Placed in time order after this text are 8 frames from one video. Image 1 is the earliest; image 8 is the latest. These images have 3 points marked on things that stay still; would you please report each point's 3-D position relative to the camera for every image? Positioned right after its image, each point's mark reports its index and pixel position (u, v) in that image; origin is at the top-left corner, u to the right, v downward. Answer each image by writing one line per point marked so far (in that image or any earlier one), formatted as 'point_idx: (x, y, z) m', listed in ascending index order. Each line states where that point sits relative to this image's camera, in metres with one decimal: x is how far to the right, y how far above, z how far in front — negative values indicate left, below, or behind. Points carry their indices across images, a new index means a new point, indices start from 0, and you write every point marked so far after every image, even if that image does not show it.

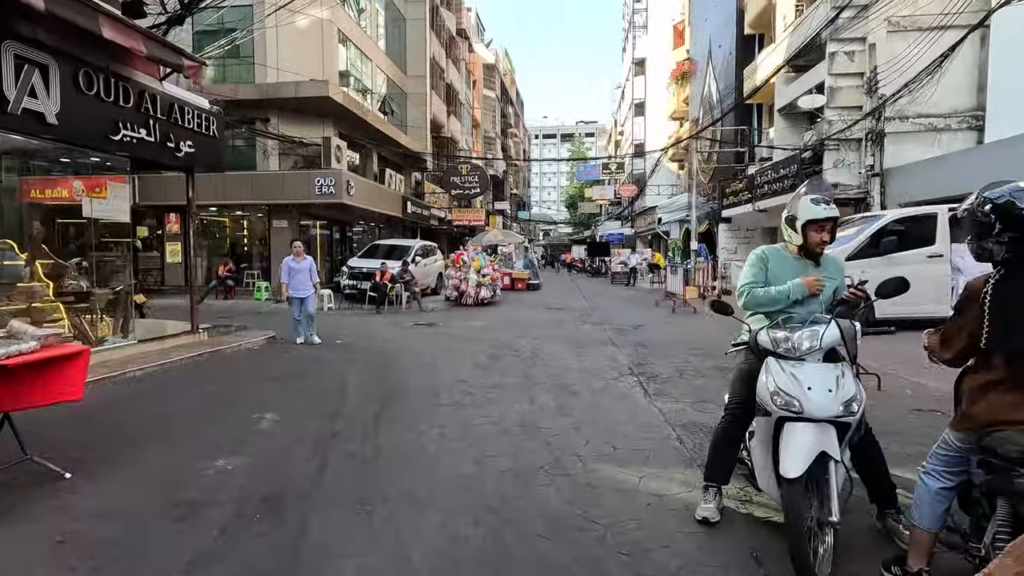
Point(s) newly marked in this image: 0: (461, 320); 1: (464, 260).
0: (-1.4, -0.8, +14.3) m
1: (-1.6, +0.9, +17.3) m
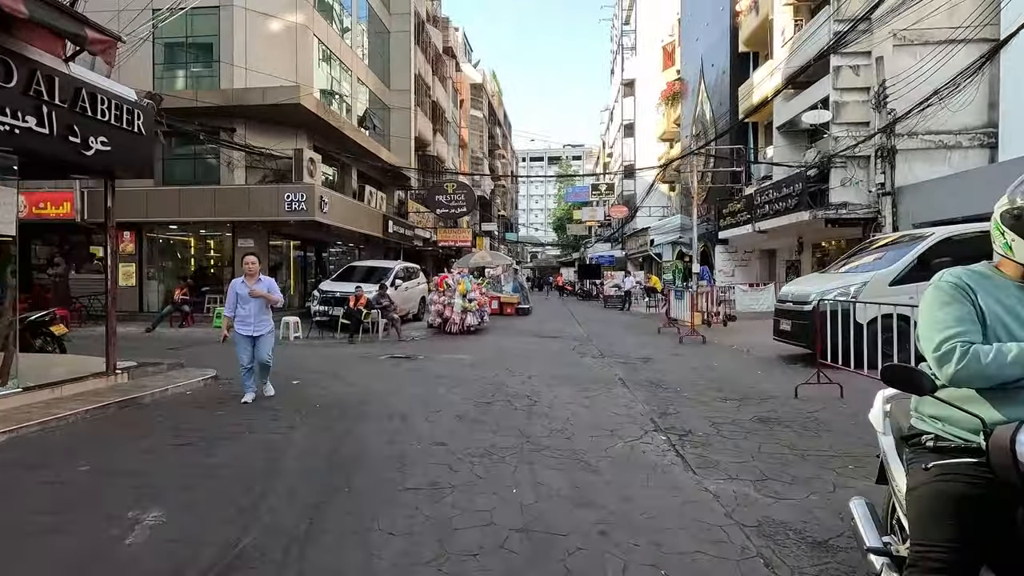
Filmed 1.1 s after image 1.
0: (-1.6, -1.5, +12.6) m
1: (-1.9, +0.2, +15.8) m
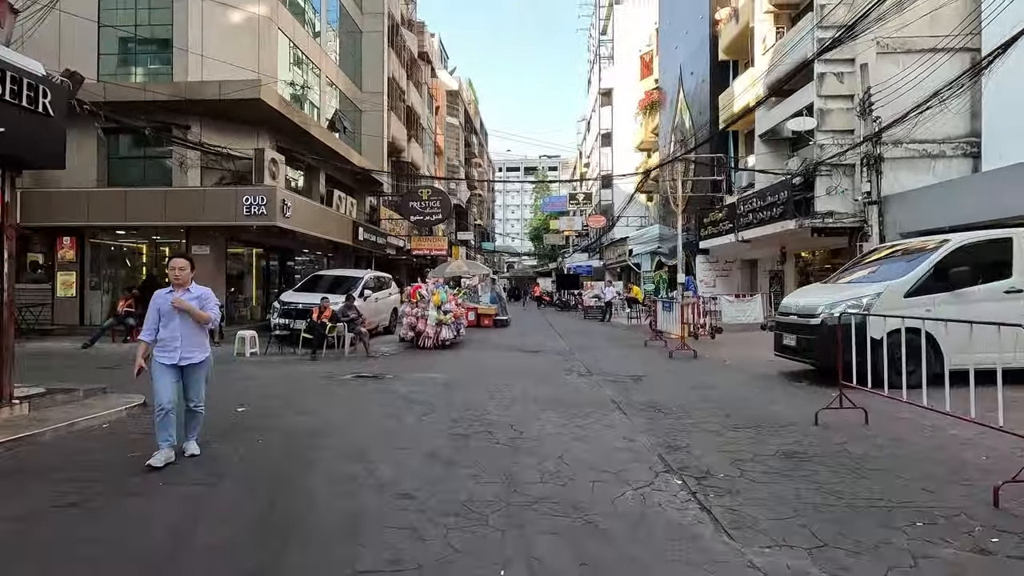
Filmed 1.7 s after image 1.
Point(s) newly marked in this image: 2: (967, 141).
0: (-2.1, -1.7, +11.5) m
1: (-2.5, -0.1, +14.7) m
2: (+15.7, +5.1, +18.5) m
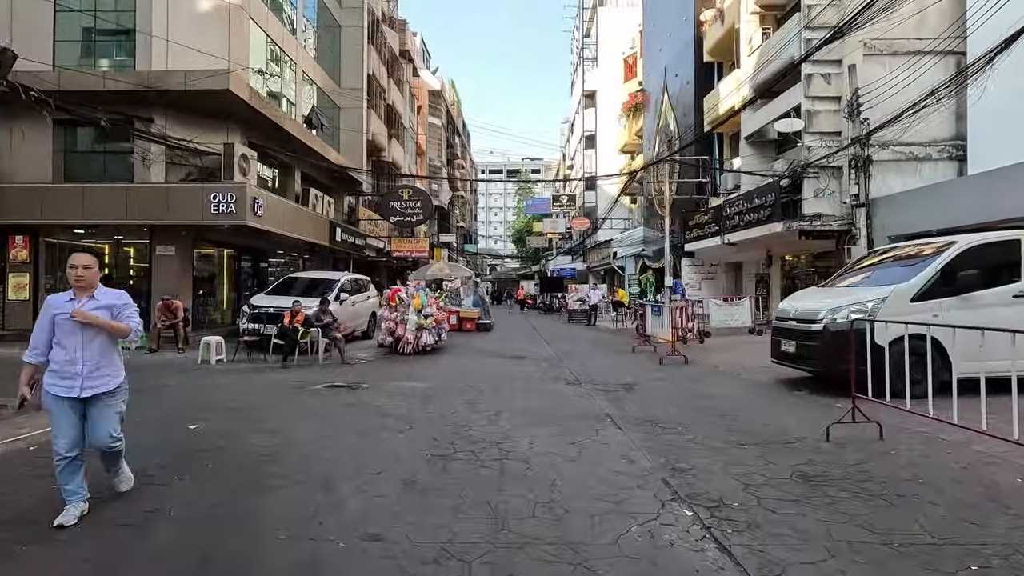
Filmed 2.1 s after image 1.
0: (-2.4, -1.8, +10.9) m
1: (-2.9, -0.2, +14.0) m
2: (+15.1, +4.9, +18.5) m
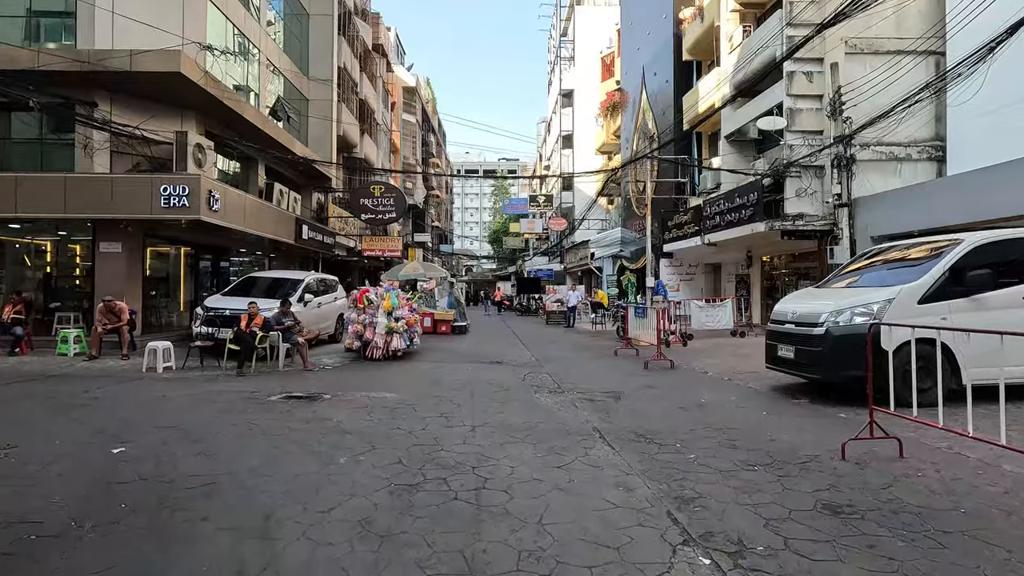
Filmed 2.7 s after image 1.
0: (-2.8, -1.8, +10.0) m
1: (-3.4, -0.2, +13.1) m
2: (+14.3, +4.9, +18.4) m
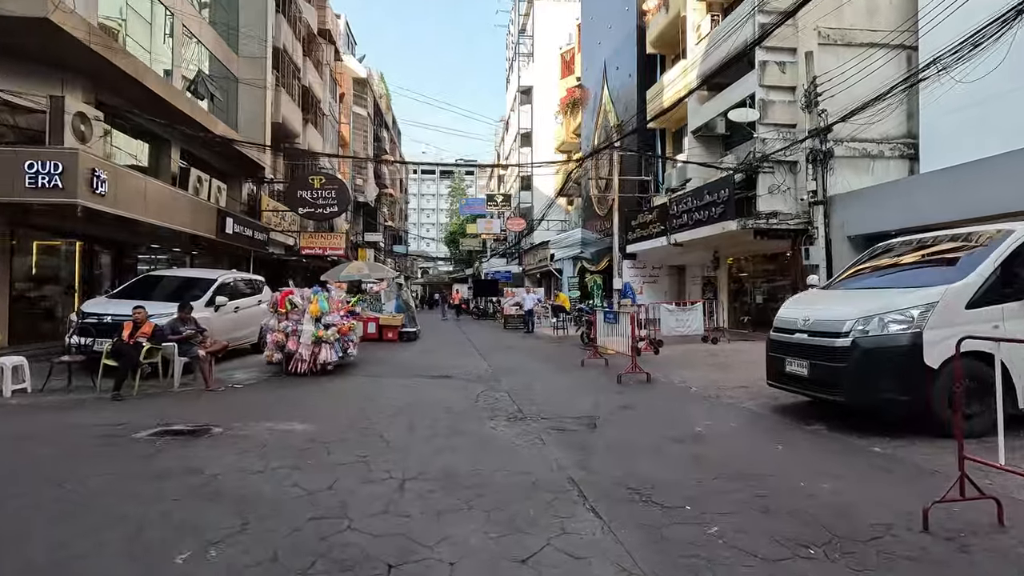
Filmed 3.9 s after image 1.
0: (-3.6, -1.8, +7.9) m
1: (-4.4, -0.3, +11.0) m
2: (+12.9, +4.8, +17.7) m
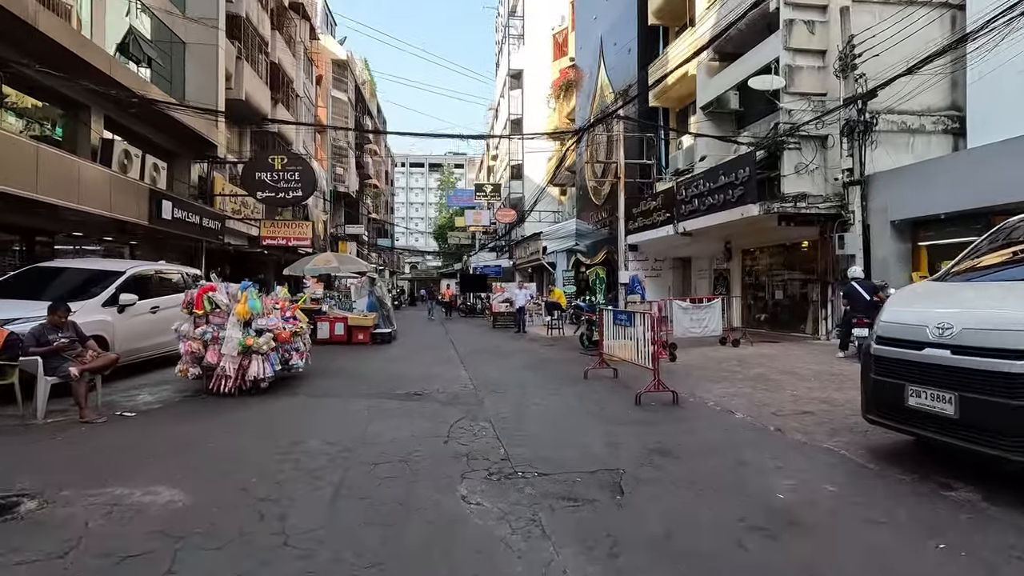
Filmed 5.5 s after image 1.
0: (-3.7, -1.7, +5.5) m
1: (-4.6, -0.2, +8.5) m
2: (+12.5, +5.0, +15.4) m
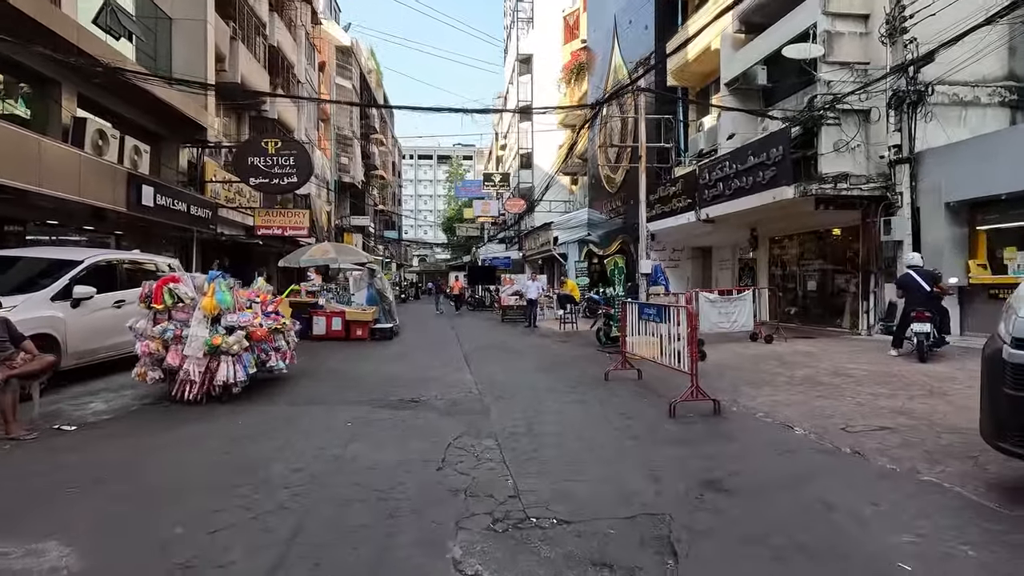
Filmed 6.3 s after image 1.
0: (-3.6, -1.6, +4.3) m
1: (-4.5, 0.0, +7.3) m
2: (+12.8, +5.3, +13.9) m
